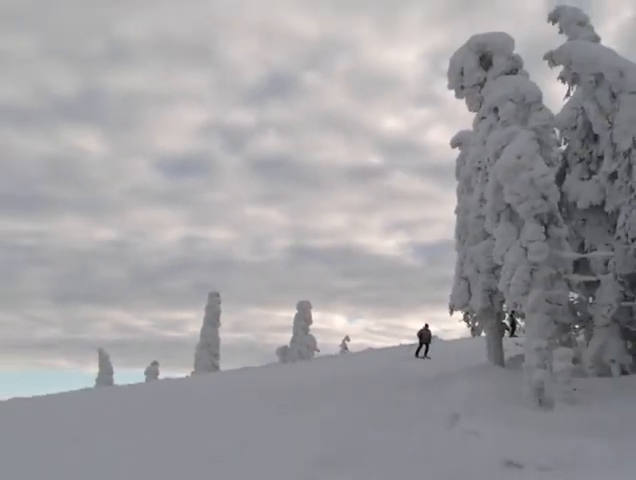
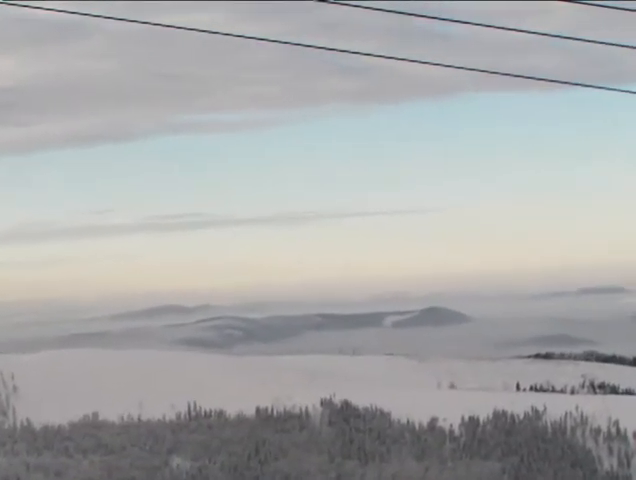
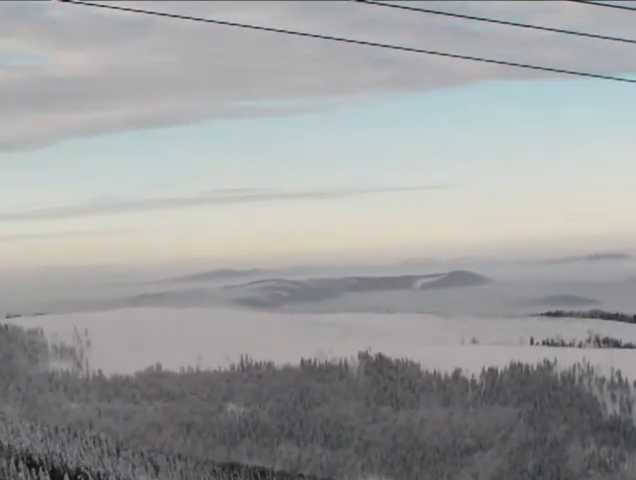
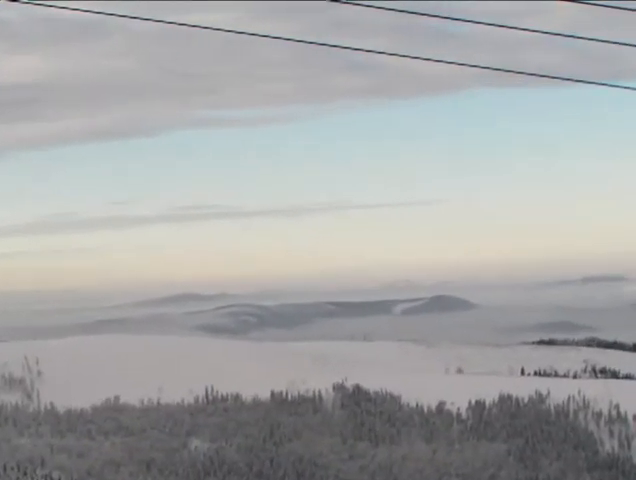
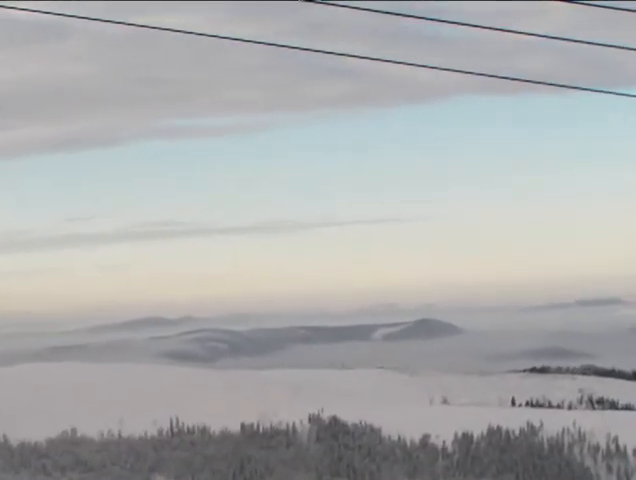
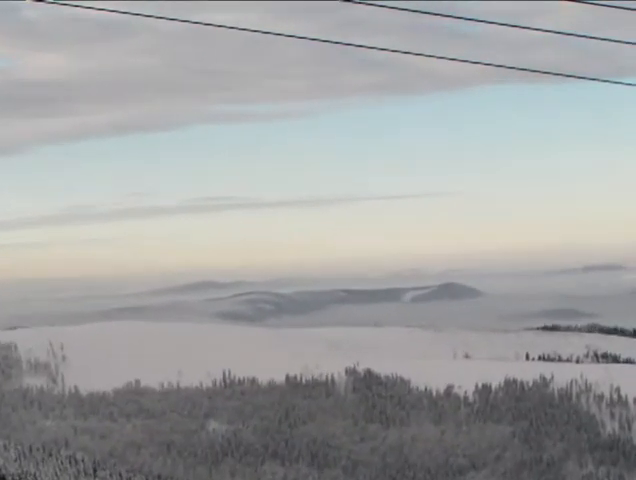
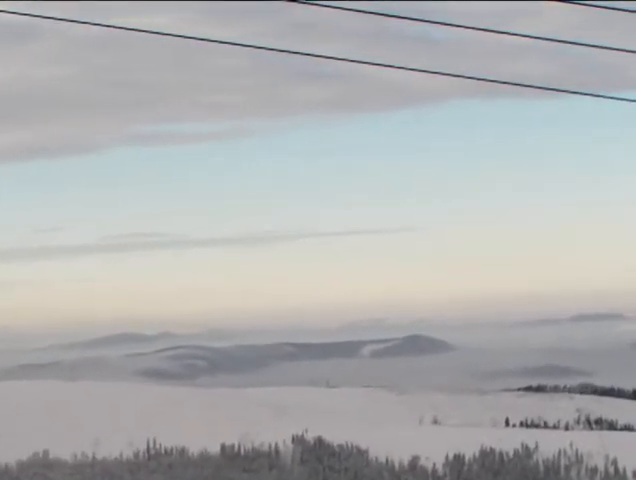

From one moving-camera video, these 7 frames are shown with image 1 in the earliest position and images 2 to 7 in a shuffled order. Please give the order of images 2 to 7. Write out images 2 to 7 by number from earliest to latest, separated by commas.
3, 6, 4, 2, 5, 7
